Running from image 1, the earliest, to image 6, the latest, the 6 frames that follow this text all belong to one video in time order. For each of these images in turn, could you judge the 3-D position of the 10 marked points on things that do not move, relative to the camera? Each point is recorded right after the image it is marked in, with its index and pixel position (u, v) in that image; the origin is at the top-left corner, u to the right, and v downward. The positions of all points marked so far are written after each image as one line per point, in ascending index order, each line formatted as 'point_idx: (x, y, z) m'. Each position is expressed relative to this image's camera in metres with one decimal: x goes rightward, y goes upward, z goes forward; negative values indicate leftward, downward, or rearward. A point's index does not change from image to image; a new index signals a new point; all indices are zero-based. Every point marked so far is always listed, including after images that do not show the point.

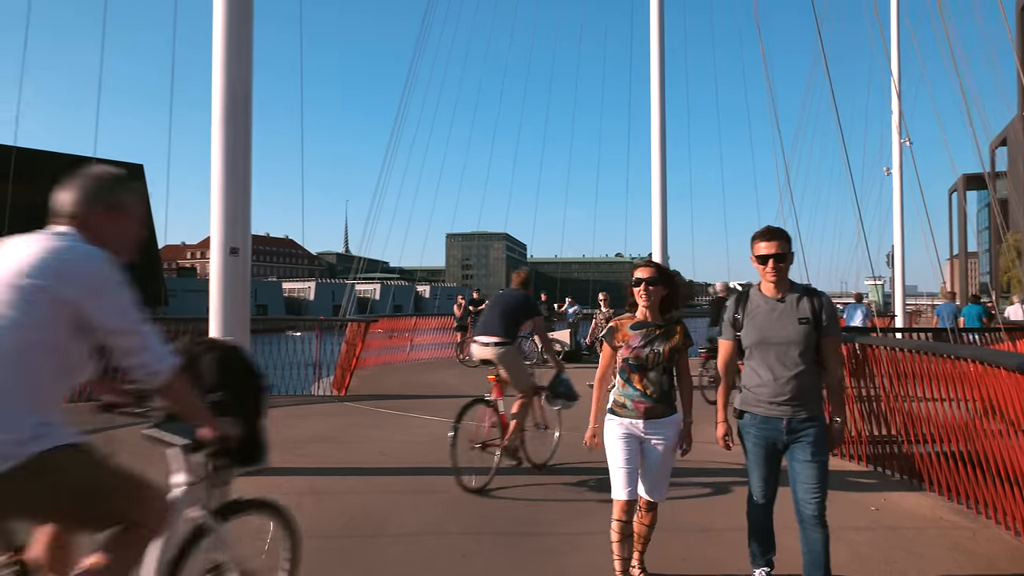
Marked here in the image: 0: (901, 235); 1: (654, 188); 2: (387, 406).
0: (+10.0, +1.4, +17.5) m
1: (+2.5, +1.8, +12.2) m
2: (-1.6, -1.5, +8.9) m
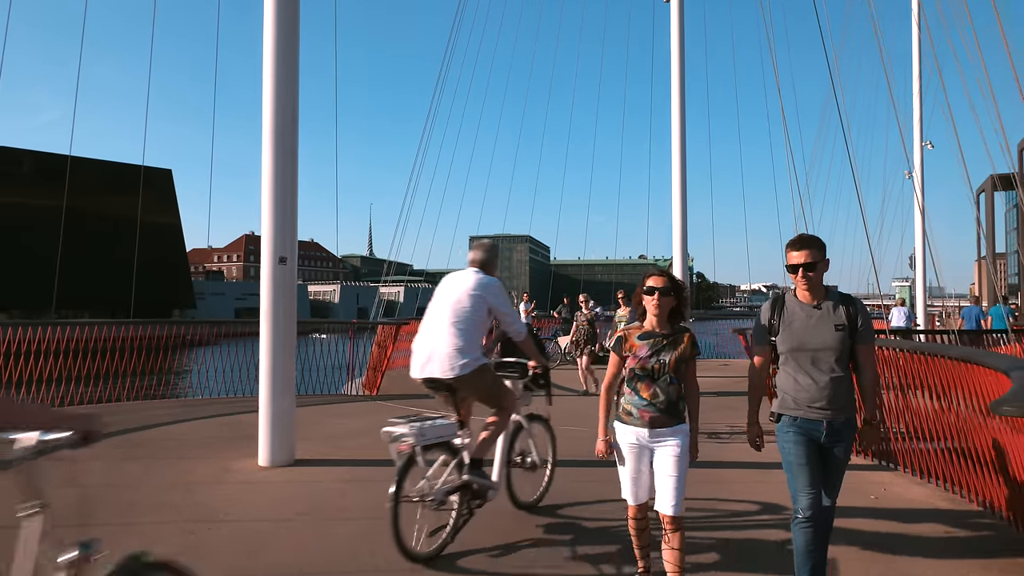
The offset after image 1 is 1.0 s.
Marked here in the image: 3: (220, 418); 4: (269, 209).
0: (+10.6, +1.4, +17.6) m
1: (+3.0, +1.7, +12.5) m
2: (-1.3, -1.6, +9.4) m
3: (-3.3, -1.5, +7.7) m
4: (-2.0, +0.7, +5.6) m
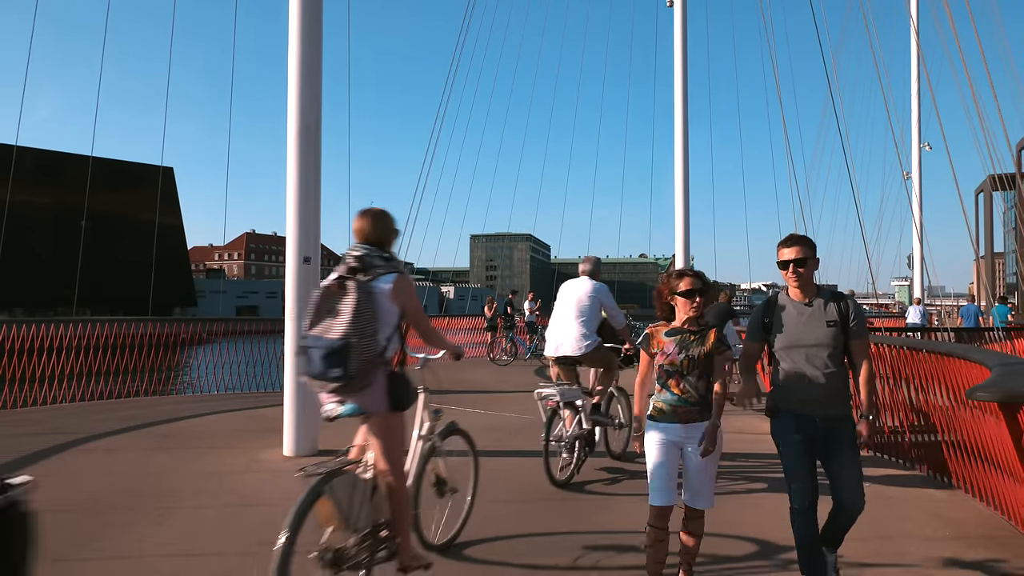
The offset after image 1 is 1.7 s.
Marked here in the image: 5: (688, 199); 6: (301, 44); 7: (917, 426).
0: (+10.7, +1.4, +17.9) m
1: (+3.1, +1.7, +12.8) m
2: (-1.2, -1.6, +9.7) m
3: (-3.2, -1.5, +8.0) m
4: (-1.9, +0.7, +5.8) m
5: (+3.3, +1.7, +12.7) m
6: (-1.8, +2.1, +5.9) m
7: (+3.3, -1.1, +5.5) m
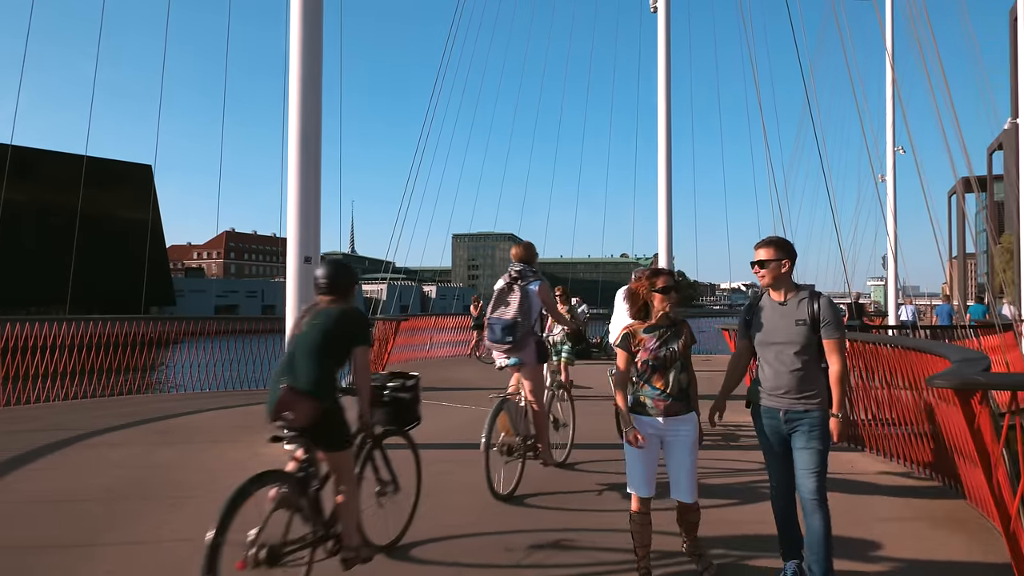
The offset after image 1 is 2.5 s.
0: (+10.3, +1.4, +18.4) m
1: (+2.8, +1.8, +13.1) m
2: (-1.3, -1.6, +9.9) m
3: (-3.3, -1.4, +8.2) m
4: (-1.9, +0.7, +6.0) m
5: (+3.0, +1.7, +13.1) m
6: (-1.9, +2.1, +6.1) m
7: (+3.2, -1.1, +5.9) m
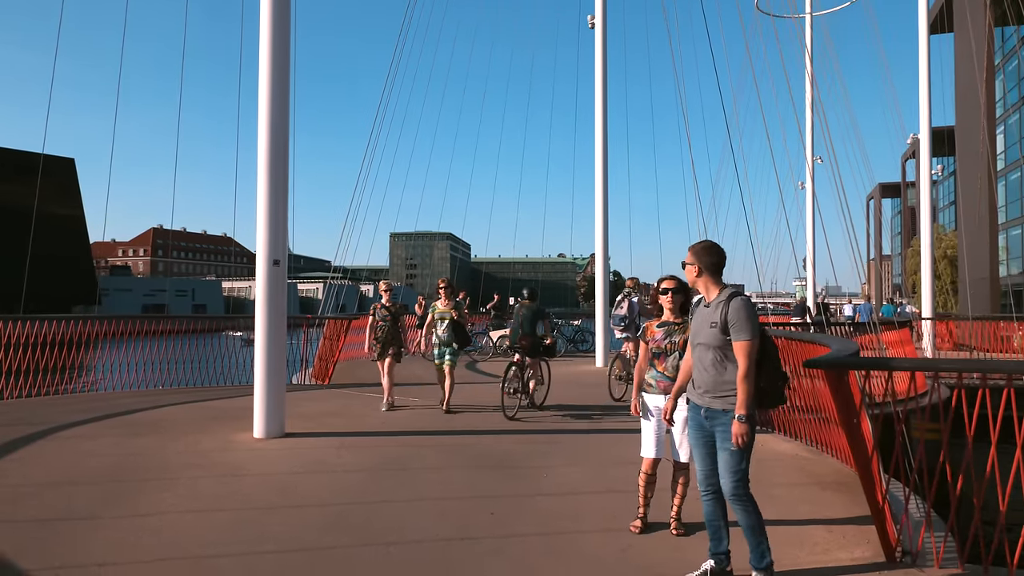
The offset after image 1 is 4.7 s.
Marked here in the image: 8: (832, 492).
0: (+8.7, +1.4, +20.0) m
1: (+1.7, +1.8, +14.0) m
2: (-2.1, -1.6, +10.4) m
3: (-4.0, -1.4, +8.5) m
4: (-2.4, +0.7, +6.5) m
5: (+1.9, +1.7, +14.0) m
6: (-2.3, +2.1, +6.6) m
7: (+2.8, -1.1, +6.8) m
8: (+2.6, -1.6, +5.4) m
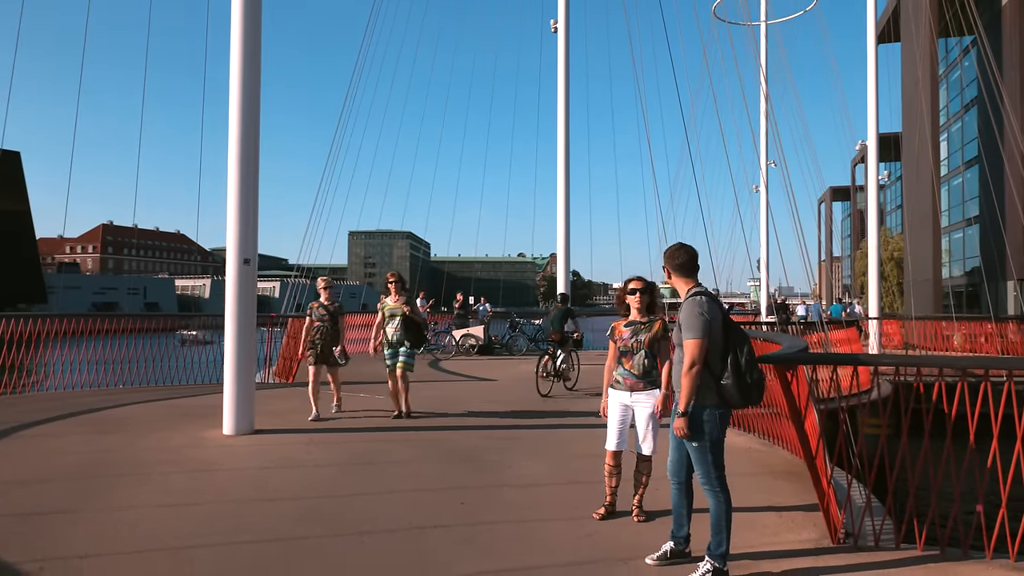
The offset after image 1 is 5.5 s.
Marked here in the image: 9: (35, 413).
0: (+7.6, +1.4, +20.6) m
1: (+1.0, +1.8, +14.3) m
2: (-2.7, -1.6, +10.5) m
3: (-4.4, -1.4, +8.5) m
4: (-2.7, +0.7, +6.6) m
5: (+1.2, +1.7, +14.3) m
6: (-2.6, +2.1, +6.6) m
7: (+2.4, -1.1, +7.2) m
8: (+2.3, -1.6, +5.8) m
9: (-5.4, -1.4, +7.7) m
